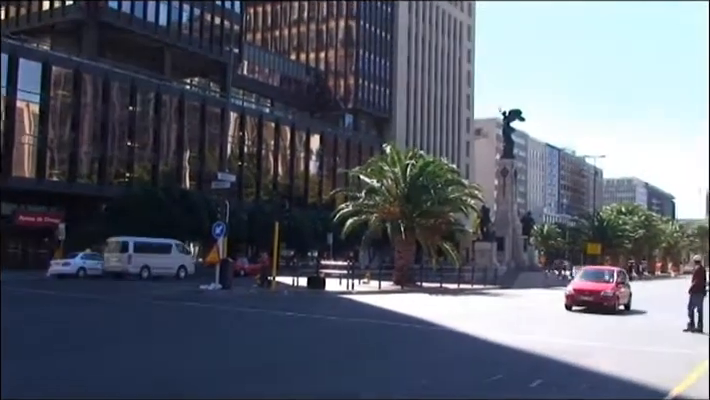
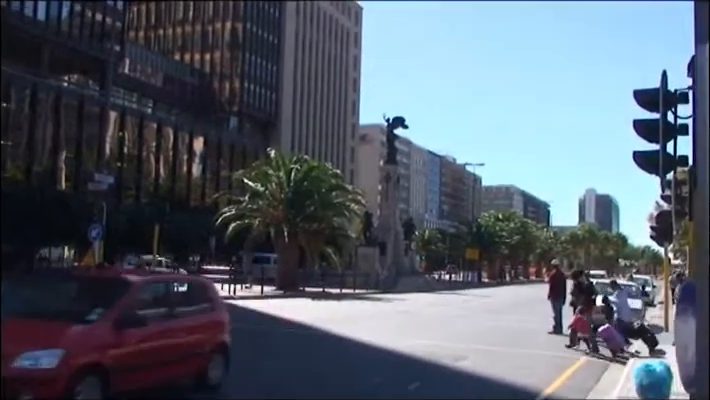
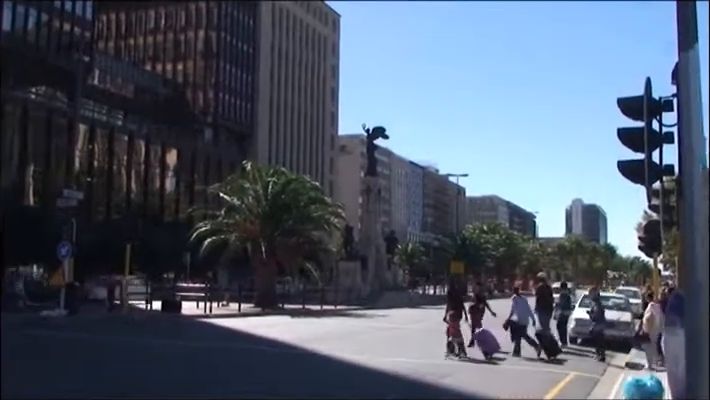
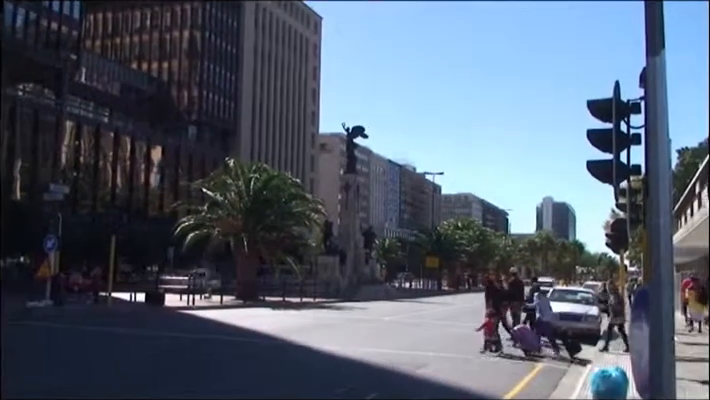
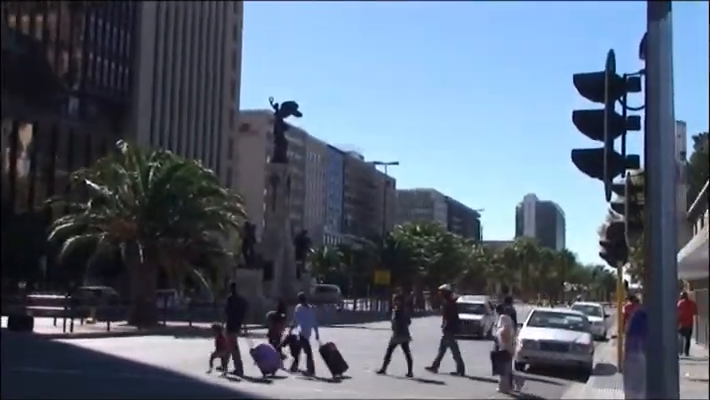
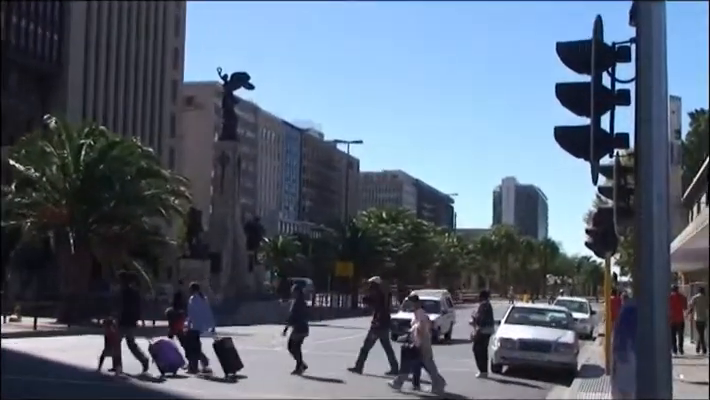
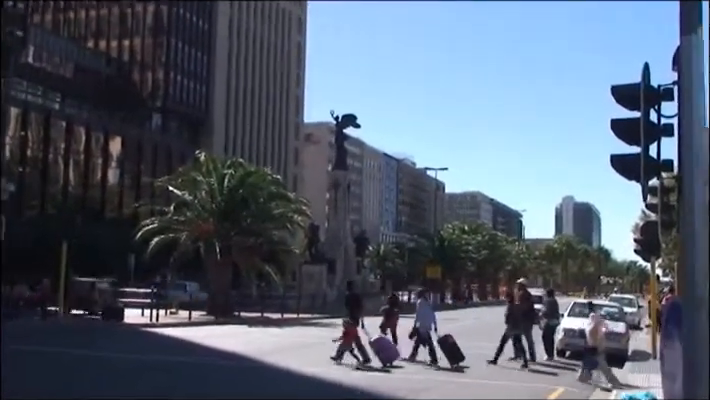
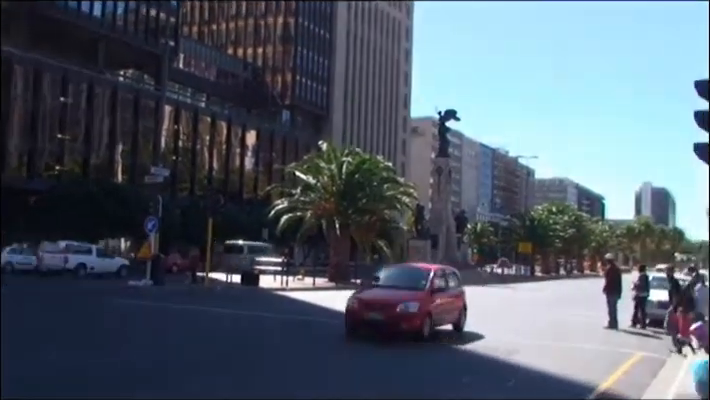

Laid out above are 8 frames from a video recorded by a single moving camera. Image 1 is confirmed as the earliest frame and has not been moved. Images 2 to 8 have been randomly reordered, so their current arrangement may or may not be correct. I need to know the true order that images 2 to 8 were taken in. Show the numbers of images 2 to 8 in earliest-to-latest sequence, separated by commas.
8, 2, 4, 3, 7, 5, 6
